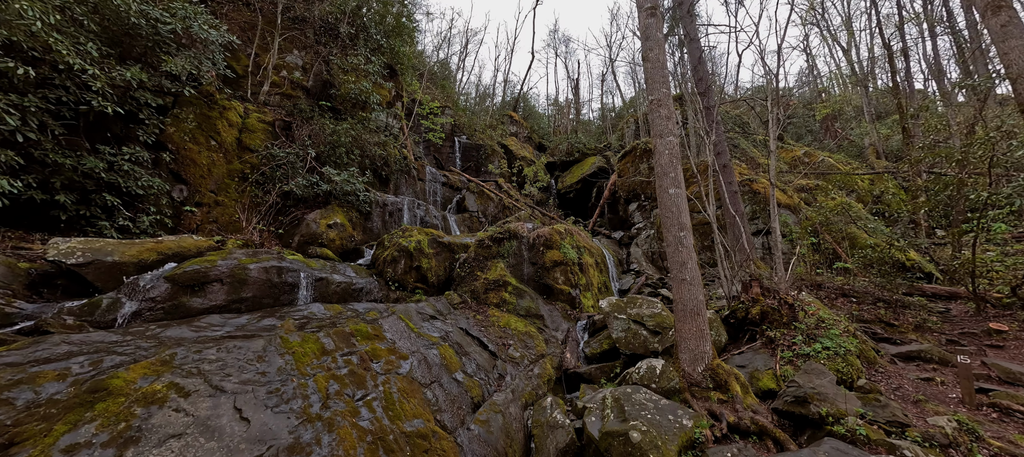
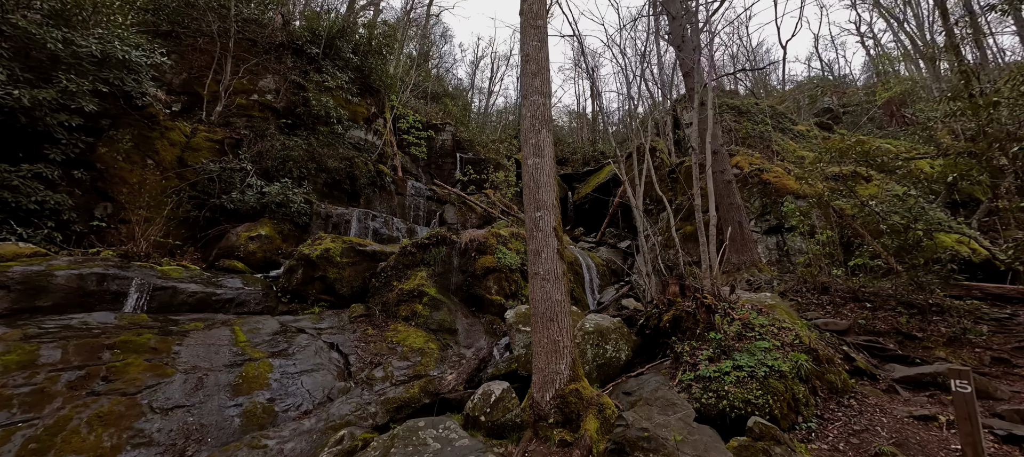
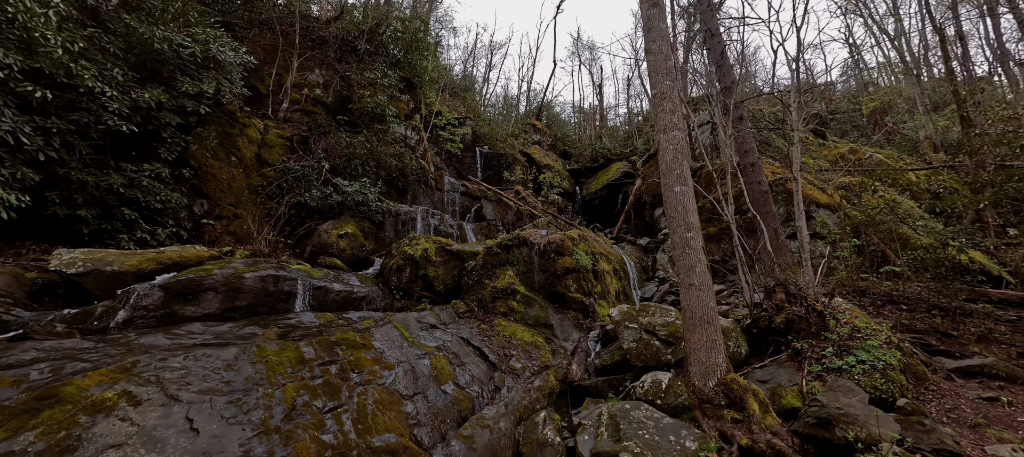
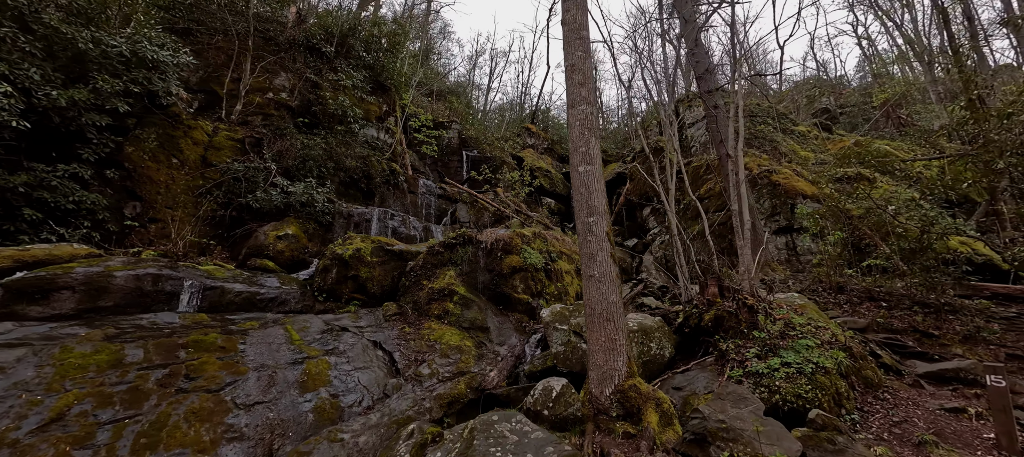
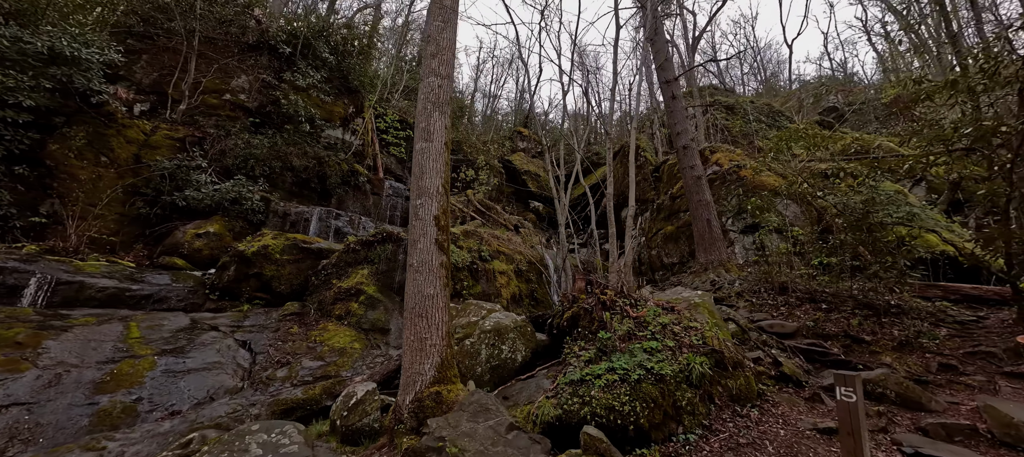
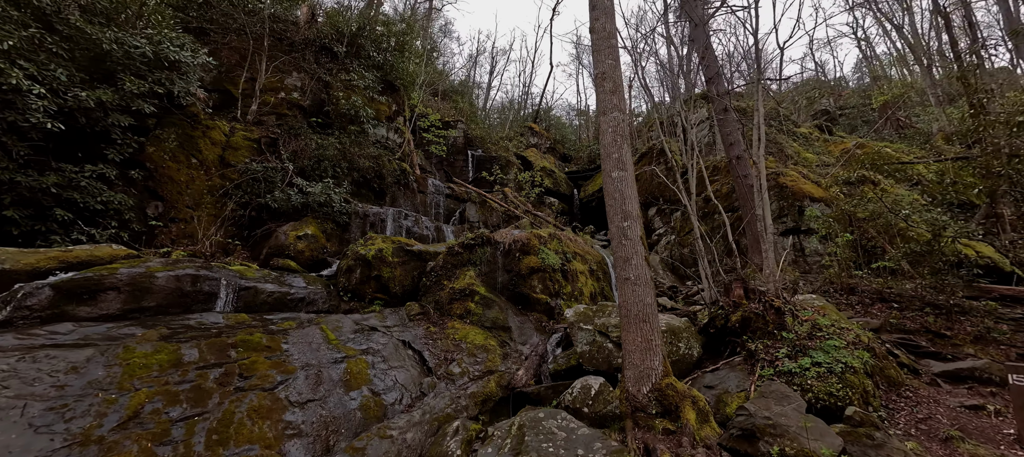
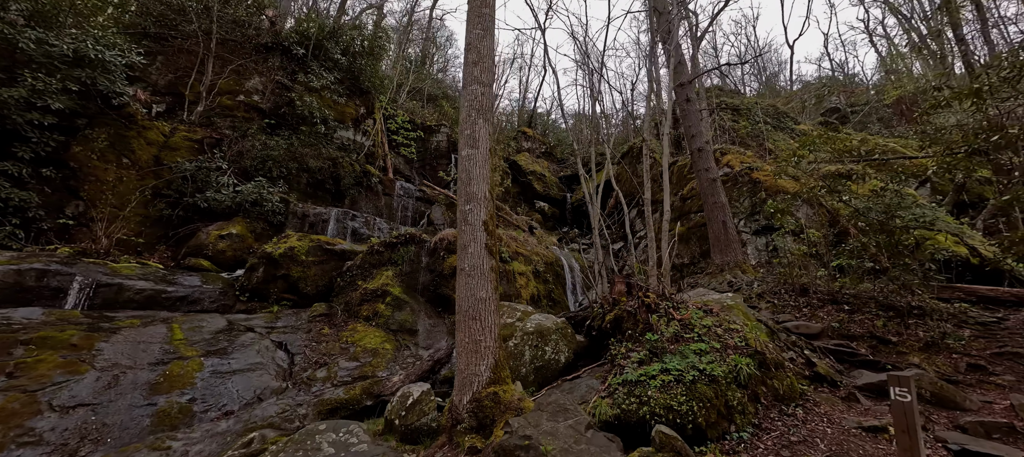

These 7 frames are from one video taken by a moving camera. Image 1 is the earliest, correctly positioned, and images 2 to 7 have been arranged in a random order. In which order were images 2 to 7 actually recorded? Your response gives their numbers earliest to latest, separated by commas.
3, 6, 4, 2, 7, 5
